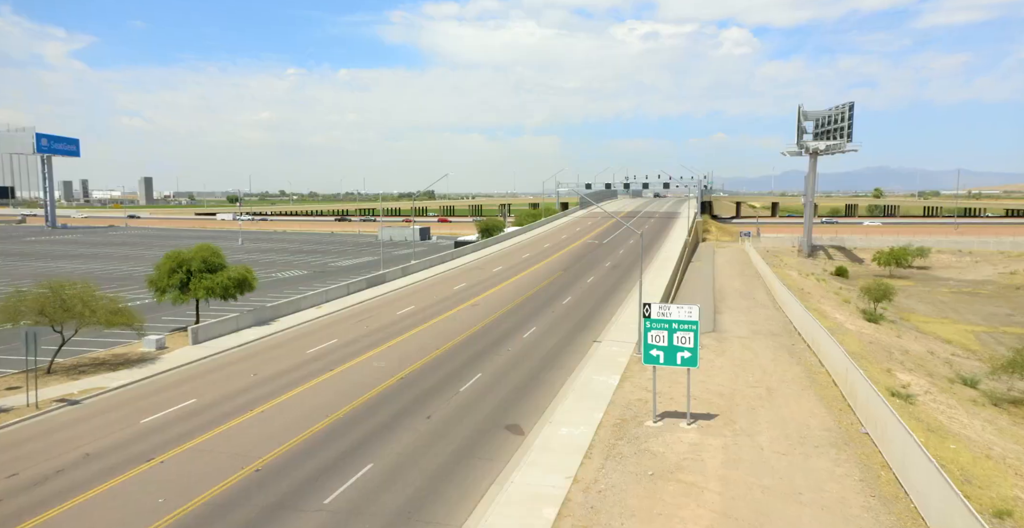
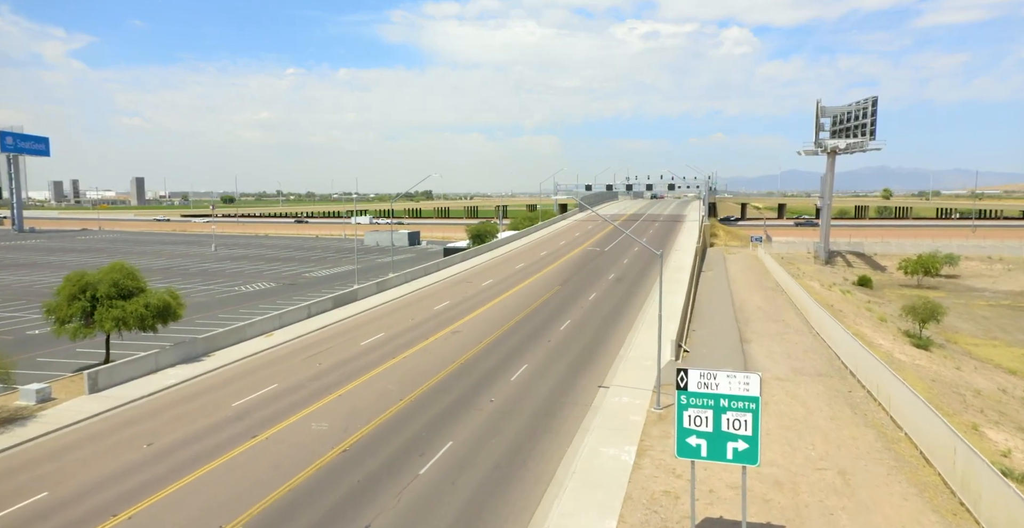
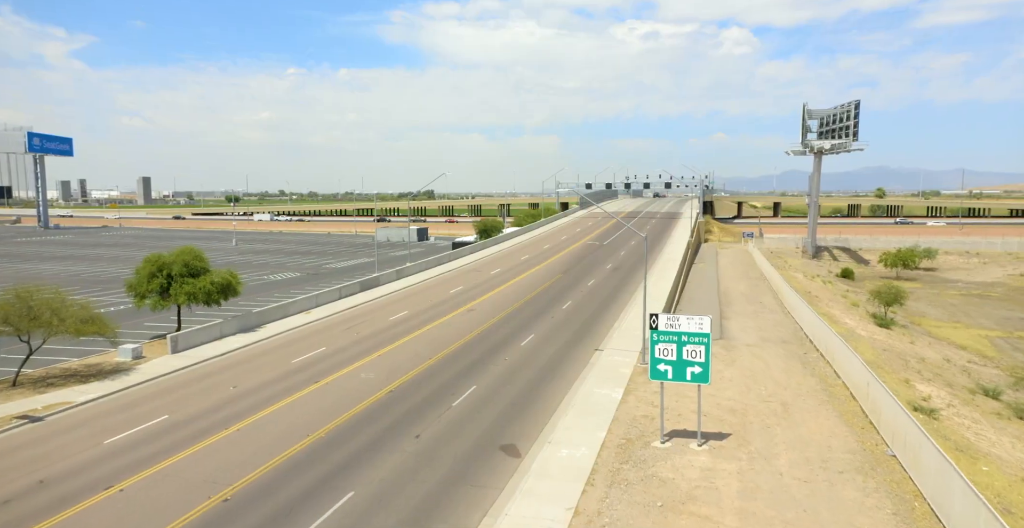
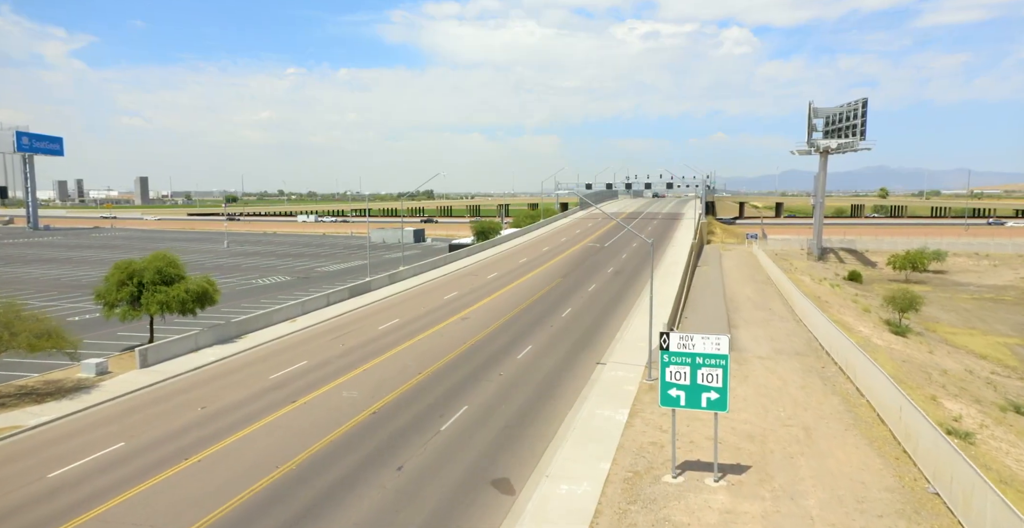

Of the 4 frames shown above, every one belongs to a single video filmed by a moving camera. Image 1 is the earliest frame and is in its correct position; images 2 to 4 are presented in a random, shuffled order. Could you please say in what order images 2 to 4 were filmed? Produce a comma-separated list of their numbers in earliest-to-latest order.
3, 4, 2
